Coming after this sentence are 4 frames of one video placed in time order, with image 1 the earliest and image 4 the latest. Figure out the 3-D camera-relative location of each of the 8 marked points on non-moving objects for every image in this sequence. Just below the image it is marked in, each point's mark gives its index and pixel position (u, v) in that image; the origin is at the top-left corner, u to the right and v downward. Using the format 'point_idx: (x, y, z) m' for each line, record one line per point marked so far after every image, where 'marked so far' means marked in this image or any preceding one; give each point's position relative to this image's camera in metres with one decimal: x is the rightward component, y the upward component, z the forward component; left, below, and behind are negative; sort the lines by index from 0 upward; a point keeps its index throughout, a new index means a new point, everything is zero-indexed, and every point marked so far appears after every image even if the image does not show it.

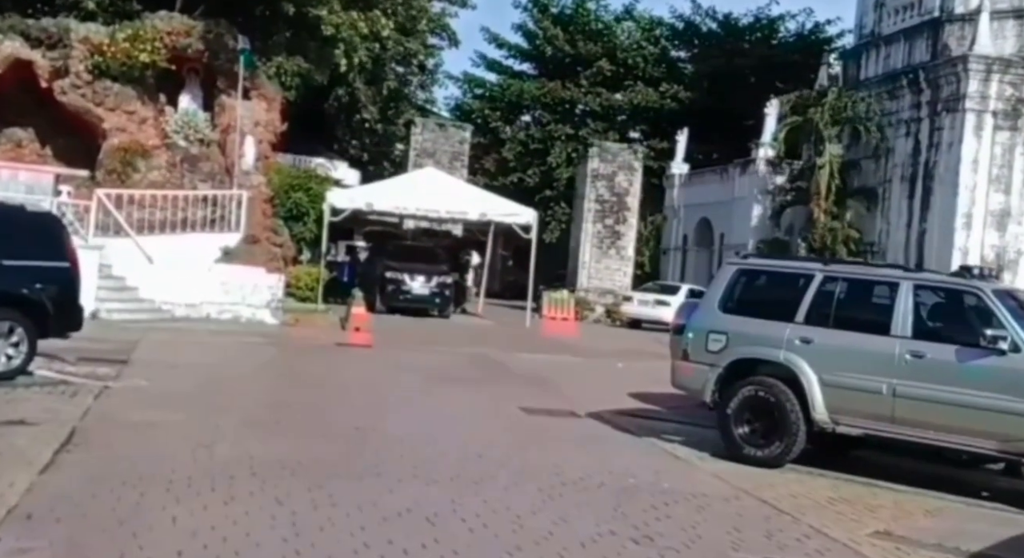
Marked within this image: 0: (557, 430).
0: (+0.5, -1.5, +11.0) m
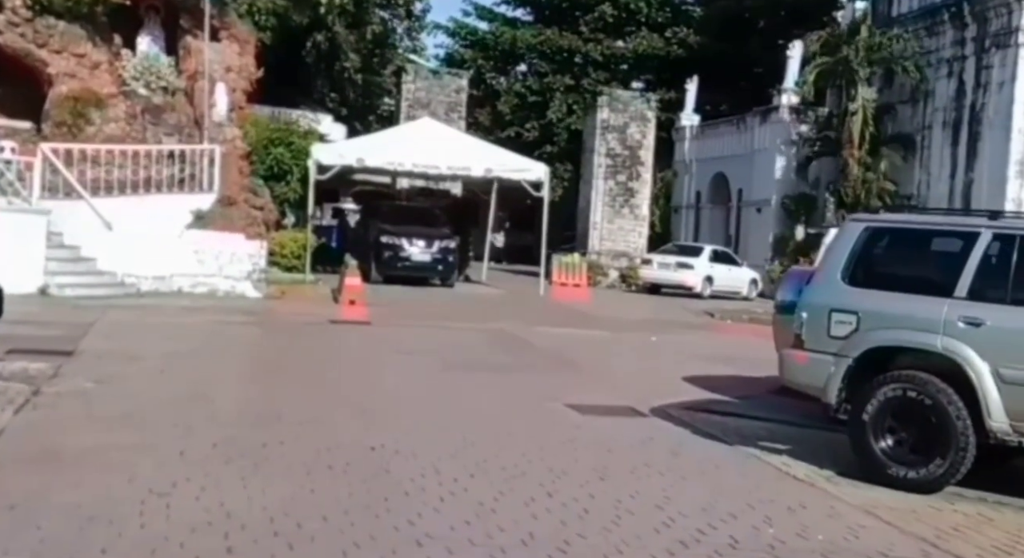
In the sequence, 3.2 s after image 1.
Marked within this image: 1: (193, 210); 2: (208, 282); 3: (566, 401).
0: (+0.9, -1.3, +8.5) m
1: (-5.9, +1.3, +19.6) m
2: (-5.6, -0.1, +19.5) m
3: (+0.5, -1.2, +10.3) m
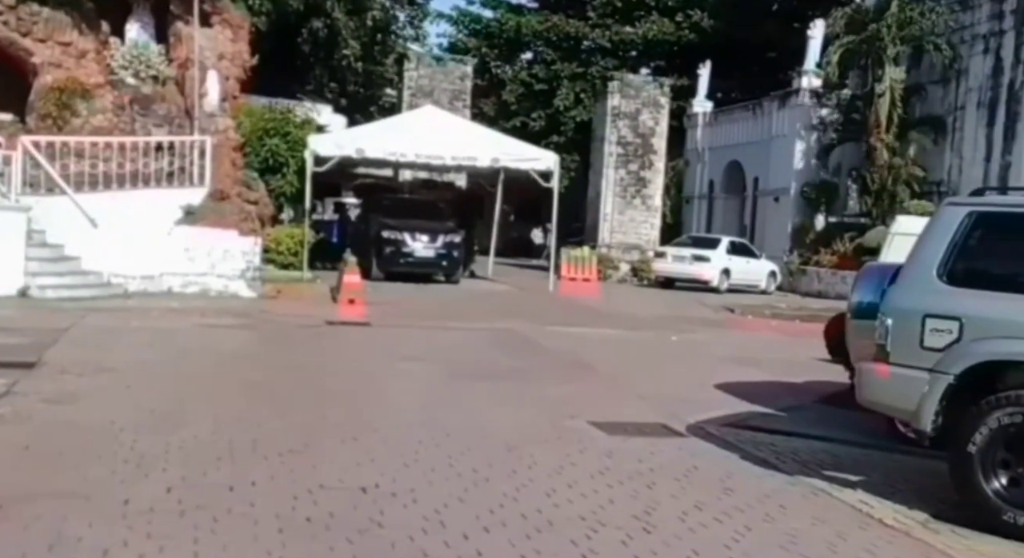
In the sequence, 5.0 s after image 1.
0: (+1.1, -1.3, +7.3) m
1: (-5.8, +1.3, +18.4) m
2: (-5.4, 0.0, +18.3) m
3: (+0.7, -1.2, +9.1) m
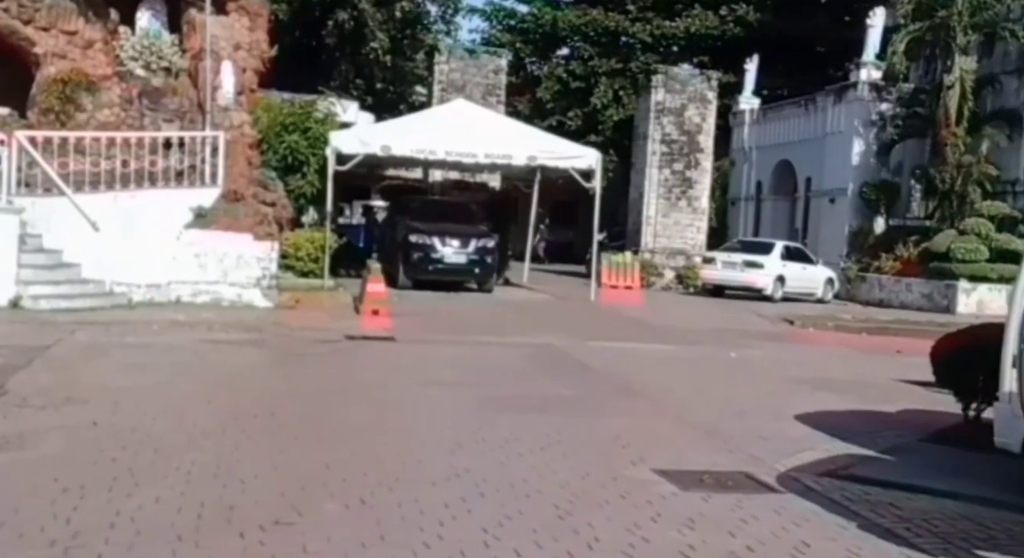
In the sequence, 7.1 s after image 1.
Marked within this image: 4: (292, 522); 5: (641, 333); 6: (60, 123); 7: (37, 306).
0: (+1.4, -1.4, +5.5) m
1: (-5.1, +1.2, +16.9) m
2: (-4.8, -0.2, +16.8) m
3: (+1.0, -1.3, +7.4) m
4: (-1.1, -1.2, +5.2) m
5: (+2.1, -0.9, +17.2) m
6: (-8.1, +2.8, +18.9) m
7: (-6.8, -0.4, +15.0) m
